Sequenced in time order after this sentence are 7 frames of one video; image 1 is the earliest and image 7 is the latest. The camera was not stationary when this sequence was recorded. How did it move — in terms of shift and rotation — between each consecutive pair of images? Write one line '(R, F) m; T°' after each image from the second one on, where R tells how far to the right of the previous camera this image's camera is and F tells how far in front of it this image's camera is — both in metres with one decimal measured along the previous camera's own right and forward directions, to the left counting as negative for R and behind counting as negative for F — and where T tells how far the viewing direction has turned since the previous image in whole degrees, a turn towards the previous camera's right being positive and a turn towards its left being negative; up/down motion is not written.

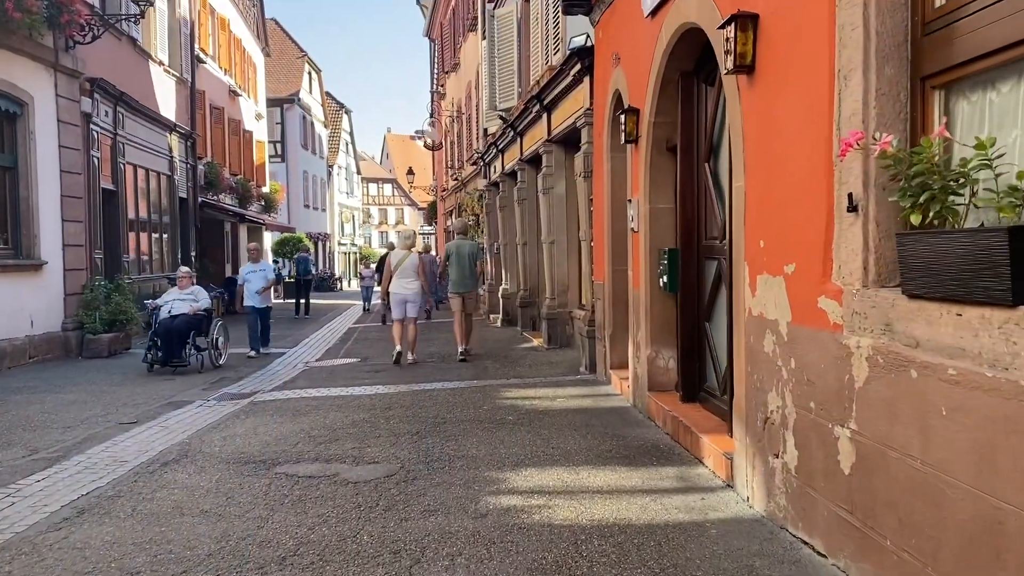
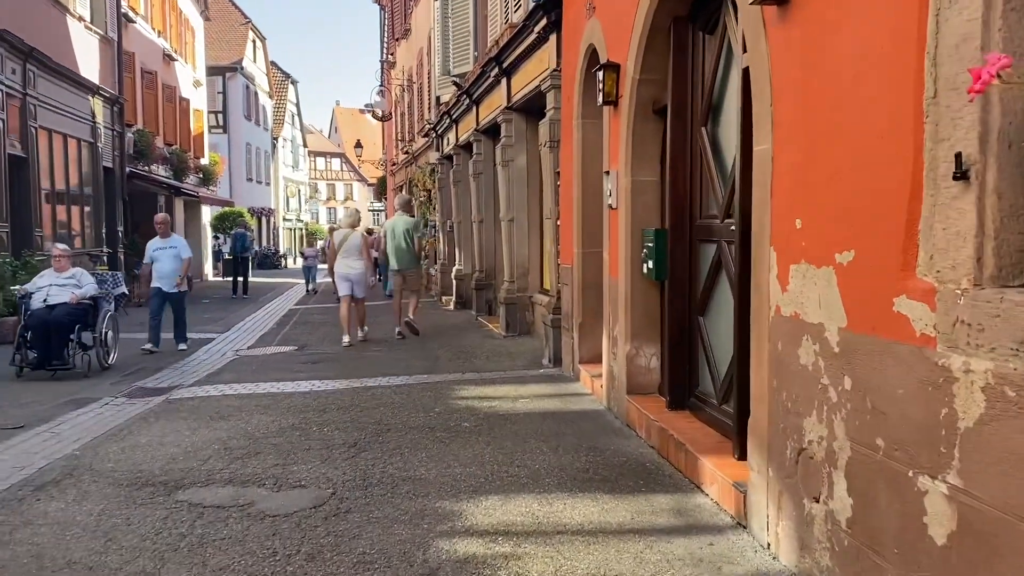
(0.0, +1.1) m; +3°
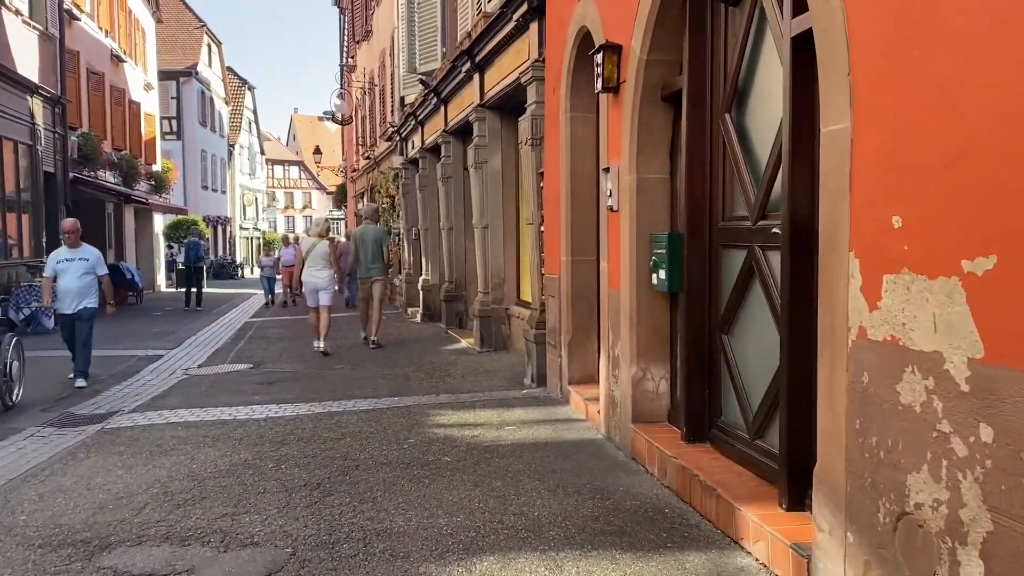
(-0.2, +0.8) m; +3°
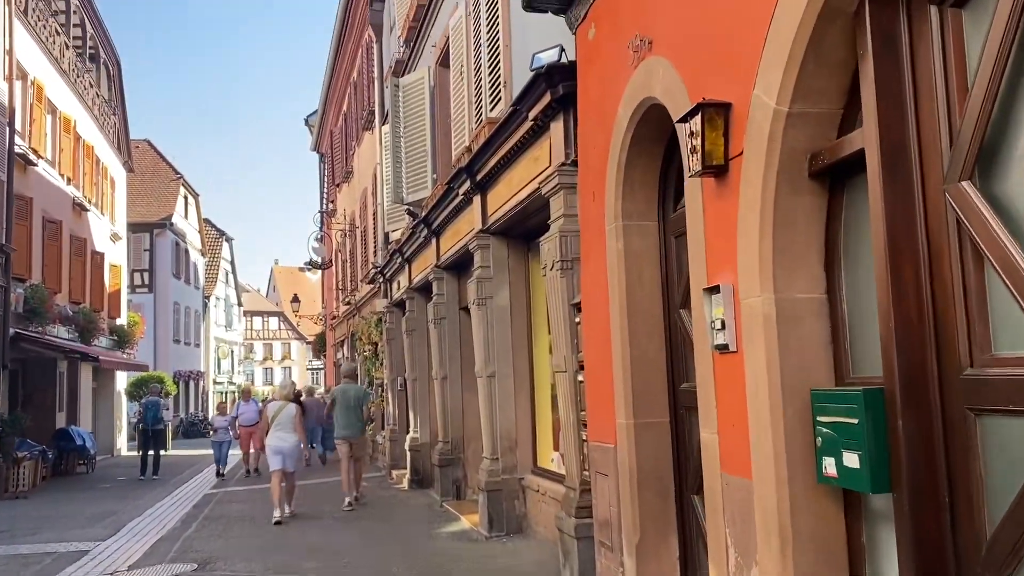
(-0.3, +2.0) m; +1°
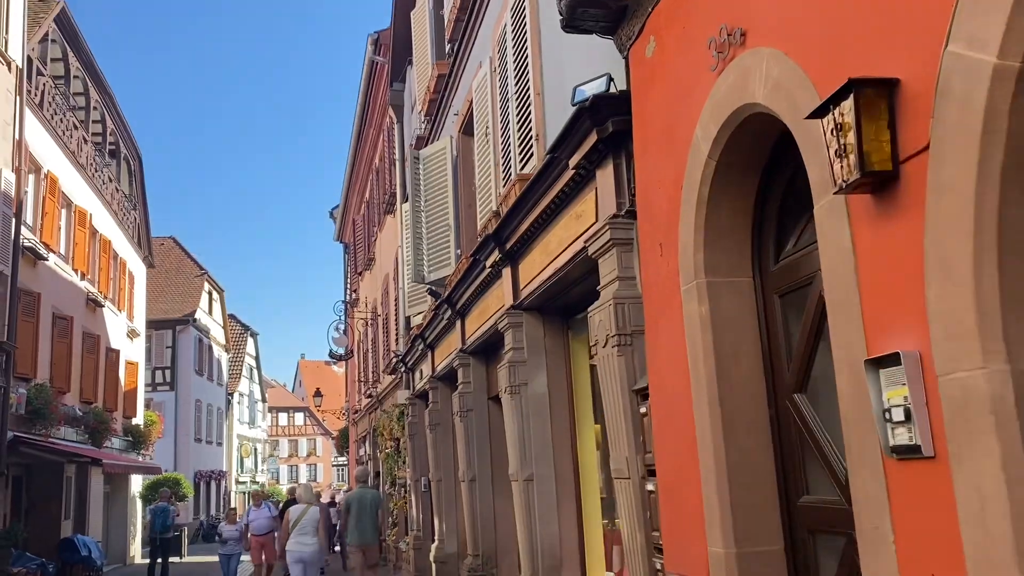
(-0.1, +1.2) m; -2°
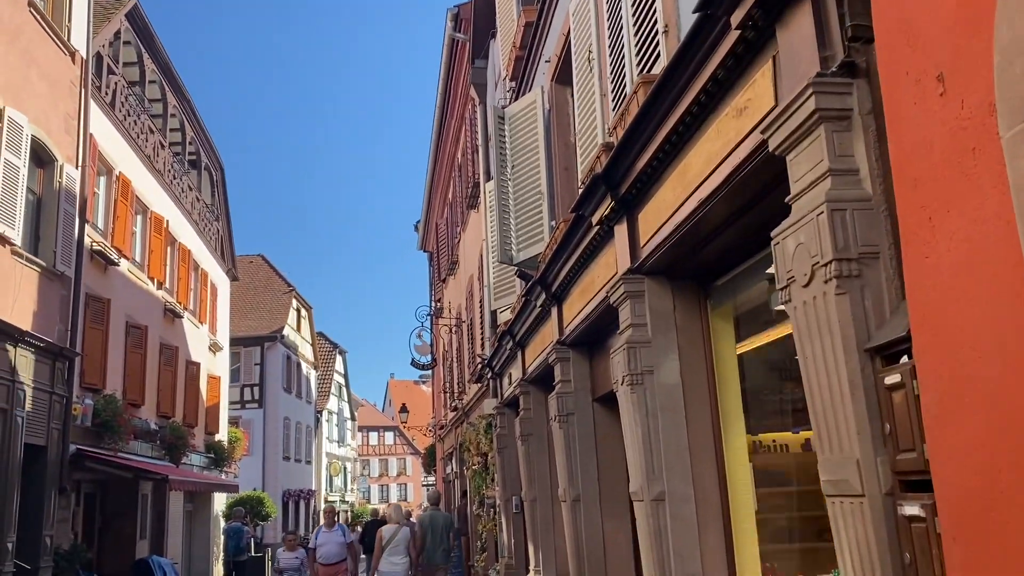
(-0.2, +1.7) m; -6°
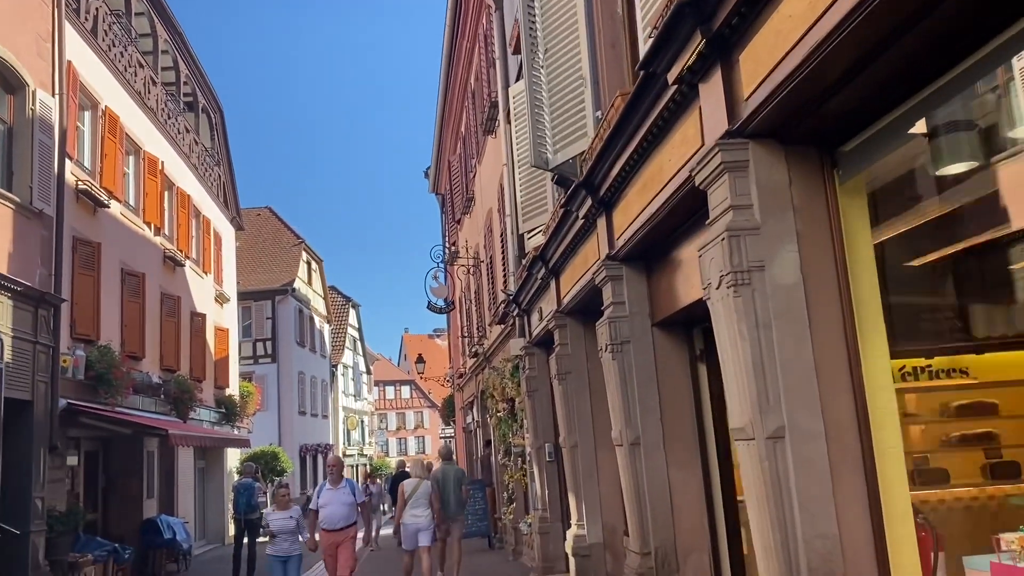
(-0.2, +1.4) m; -1°
